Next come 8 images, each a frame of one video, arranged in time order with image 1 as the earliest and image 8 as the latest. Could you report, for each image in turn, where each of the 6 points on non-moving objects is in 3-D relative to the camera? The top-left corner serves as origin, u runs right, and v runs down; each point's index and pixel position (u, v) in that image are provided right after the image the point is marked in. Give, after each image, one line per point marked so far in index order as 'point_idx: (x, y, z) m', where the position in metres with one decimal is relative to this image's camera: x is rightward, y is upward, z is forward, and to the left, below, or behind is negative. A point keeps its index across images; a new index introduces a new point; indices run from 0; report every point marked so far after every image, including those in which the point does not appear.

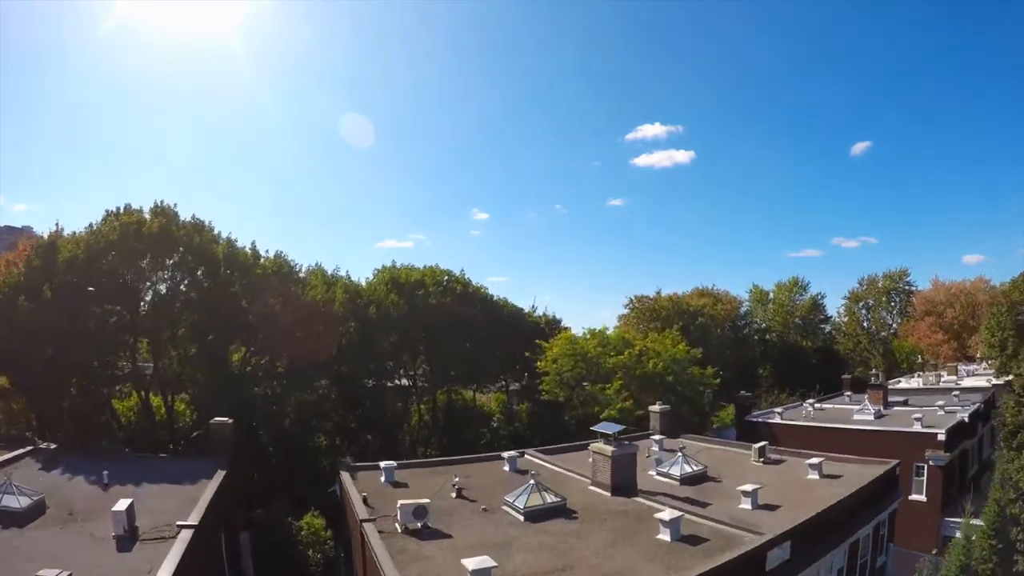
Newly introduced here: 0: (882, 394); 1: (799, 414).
0: (+12.1, -3.6, +19.2) m
1: (+9.2, -4.1, +18.5) m
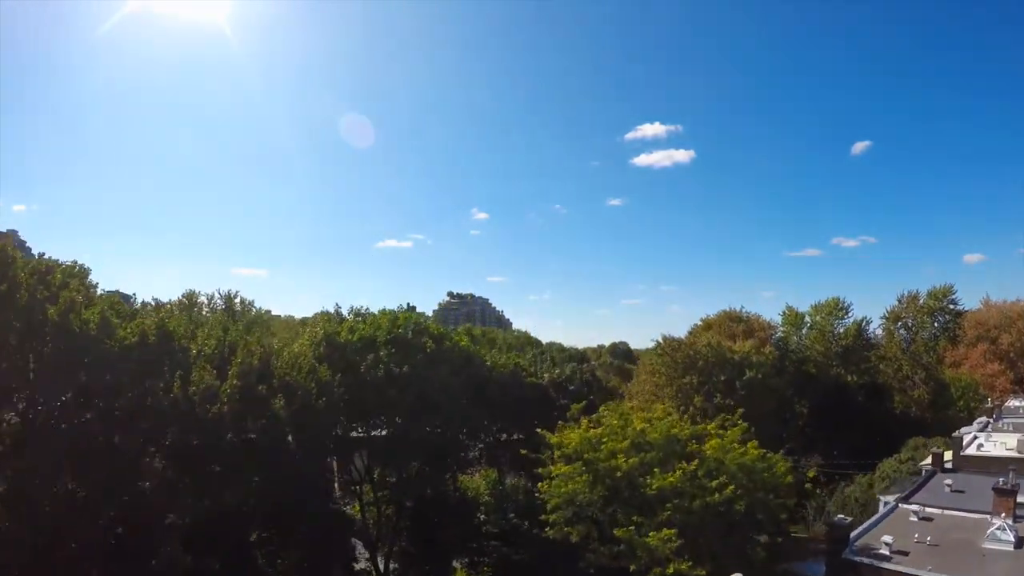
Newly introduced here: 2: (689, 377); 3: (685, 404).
0: (+11.9, -5.0, +13.7) m
1: (+8.9, -5.6, +13.1) m
2: (+6.0, -3.0, +19.7) m
3: (+5.8, -3.9, +19.4) m
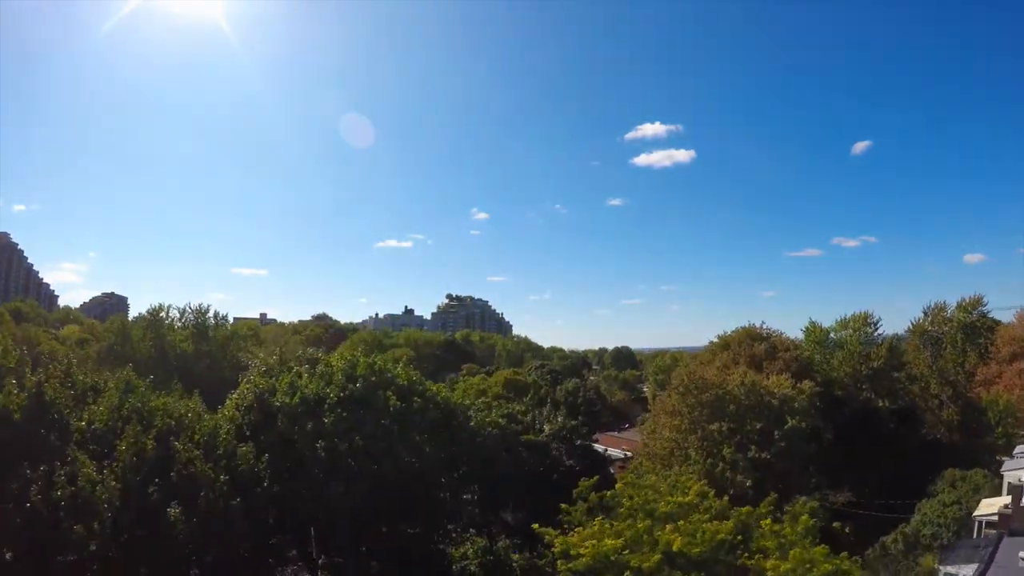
0: (+11.7, -5.8, +10.8) m
1: (+8.8, -6.4, +10.1) m
2: (+5.8, -3.9, +16.8) m
3: (+5.6, -4.7, +16.5) m
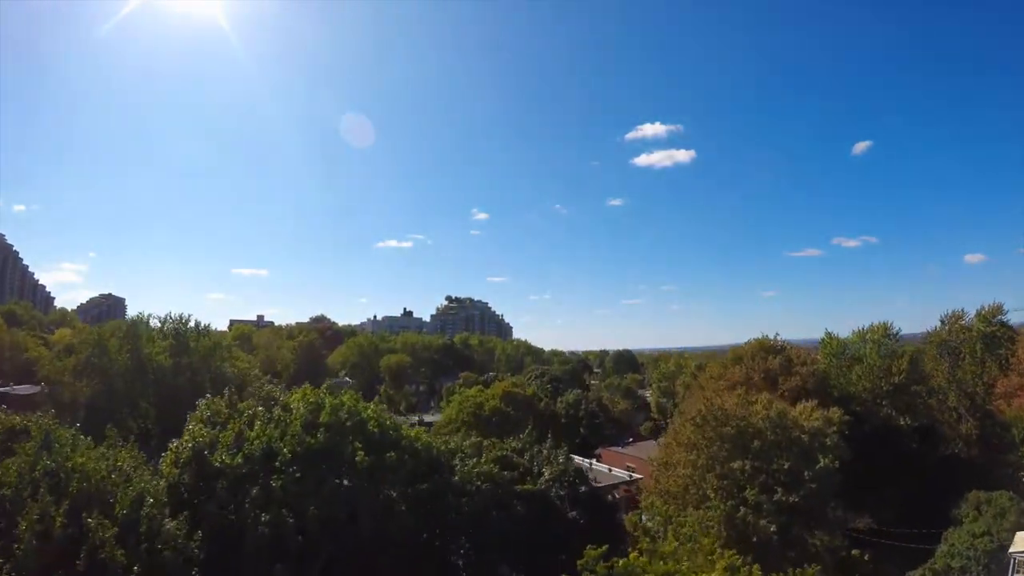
0: (+11.6, -6.3, +9.0) m
1: (+8.7, -6.9, +8.3) m
2: (+5.7, -4.4, +15.0) m
3: (+5.5, -5.2, +14.7) m
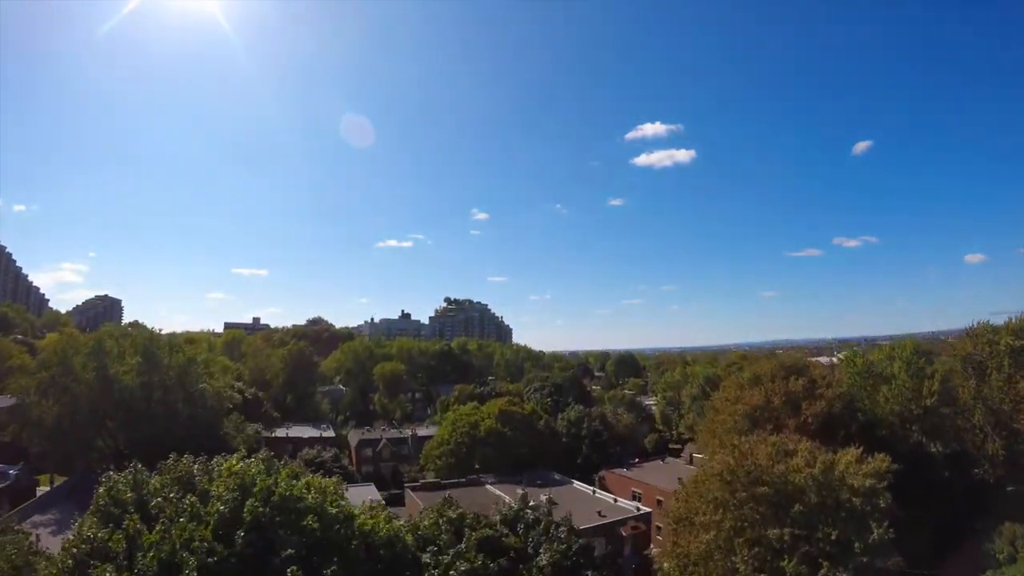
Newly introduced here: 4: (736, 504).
0: (+11.4, -6.9, +6.7) m
1: (+8.5, -7.5, +6.0) m
2: (+5.6, -5.0, +12.7) m
3: (+5.4, -5.8, +12.4) m
4: (+5.0, -4.7, +13.1) m
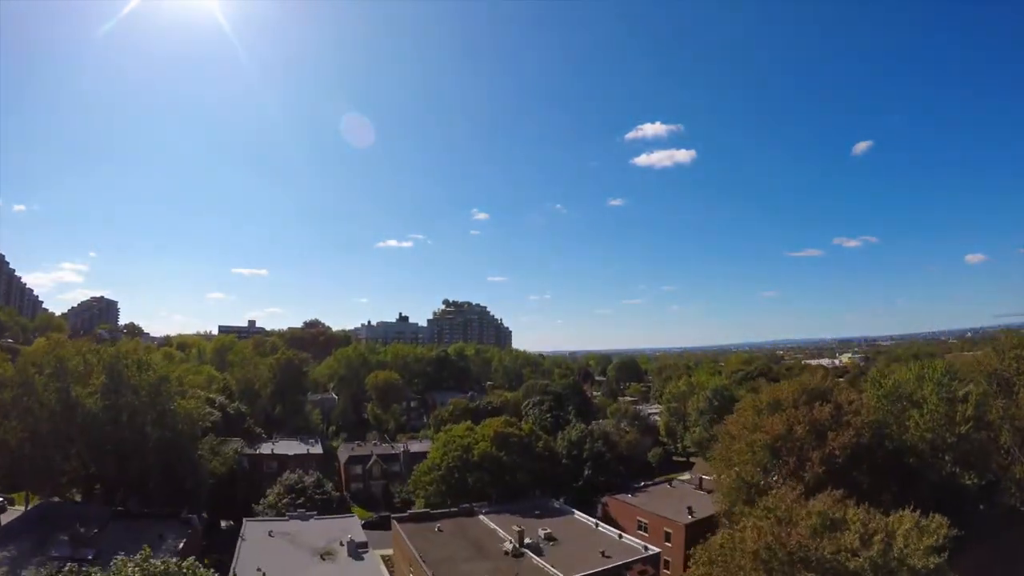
0: (+11.3, -7.6, +4.3) m
1: (+8.3, -8.2, +3.7) m
2: (+5.4, -5.6, +10.4) m
3: (+5.2, -6.5, +10.1) m
4: (+4.8, -5.3, +10.8) m
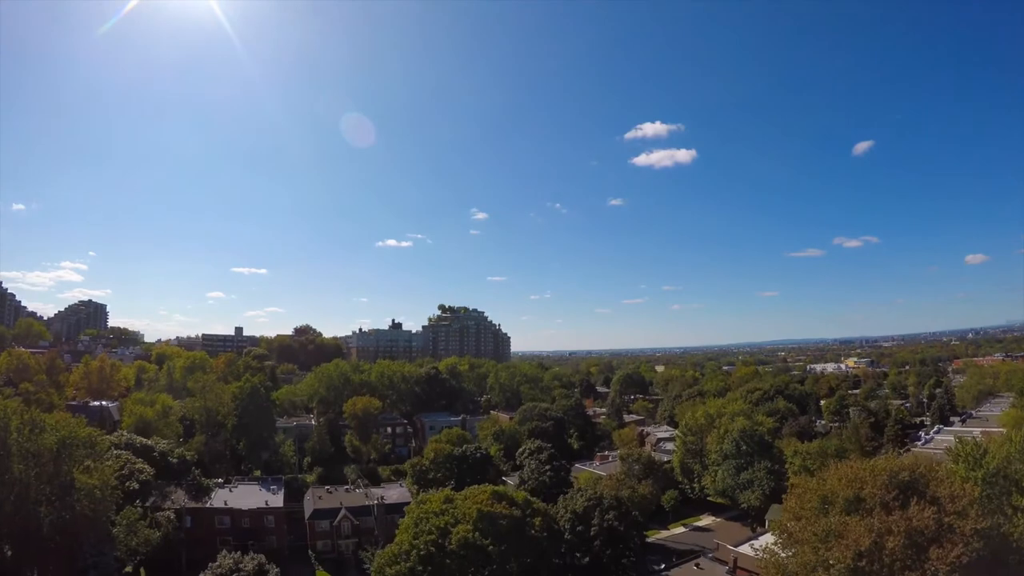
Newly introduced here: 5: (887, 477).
0: (+10.8, -9.2, -1.9) m
1: (+7.9, -9.8, -2.5) m
2: (+5.0, -7.2, +4.1) m
3: (+4.8, -8.1, +3.8) m
4: (+4.4, -7.0, +4.5) m
5: (+11.1, -5.7, +17.3) m
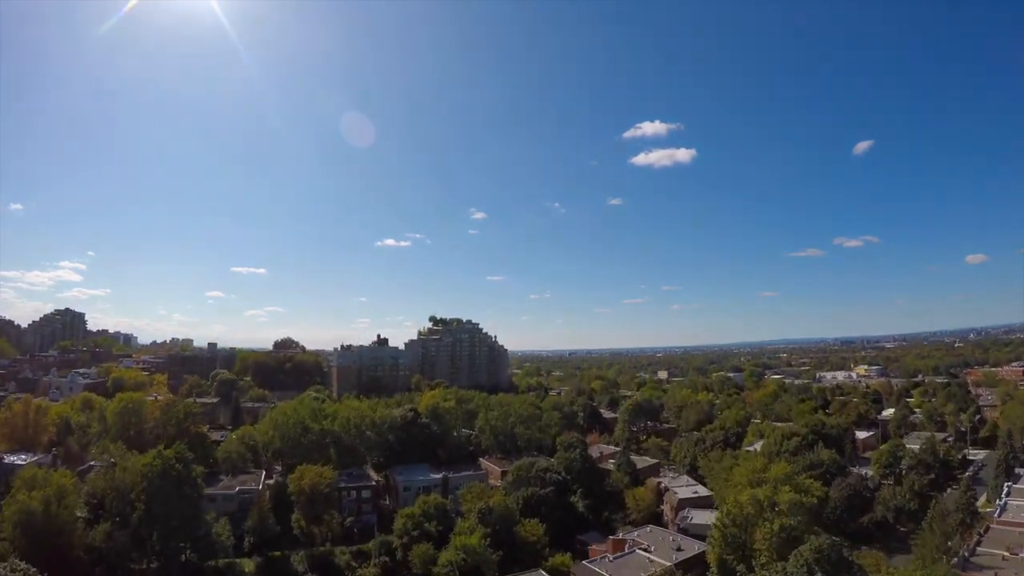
0: (+10.2, -12.4, -12.7) m
1: (+7.2, -13.0, -13.4) m
2: (+4.3, -10.4, -6.7) m
3: (+4.1, -11.2, -7.0) m
4: (+3.7, -10.1, -6.3) m
5: (+10.4, -8.8, +6.4) m
